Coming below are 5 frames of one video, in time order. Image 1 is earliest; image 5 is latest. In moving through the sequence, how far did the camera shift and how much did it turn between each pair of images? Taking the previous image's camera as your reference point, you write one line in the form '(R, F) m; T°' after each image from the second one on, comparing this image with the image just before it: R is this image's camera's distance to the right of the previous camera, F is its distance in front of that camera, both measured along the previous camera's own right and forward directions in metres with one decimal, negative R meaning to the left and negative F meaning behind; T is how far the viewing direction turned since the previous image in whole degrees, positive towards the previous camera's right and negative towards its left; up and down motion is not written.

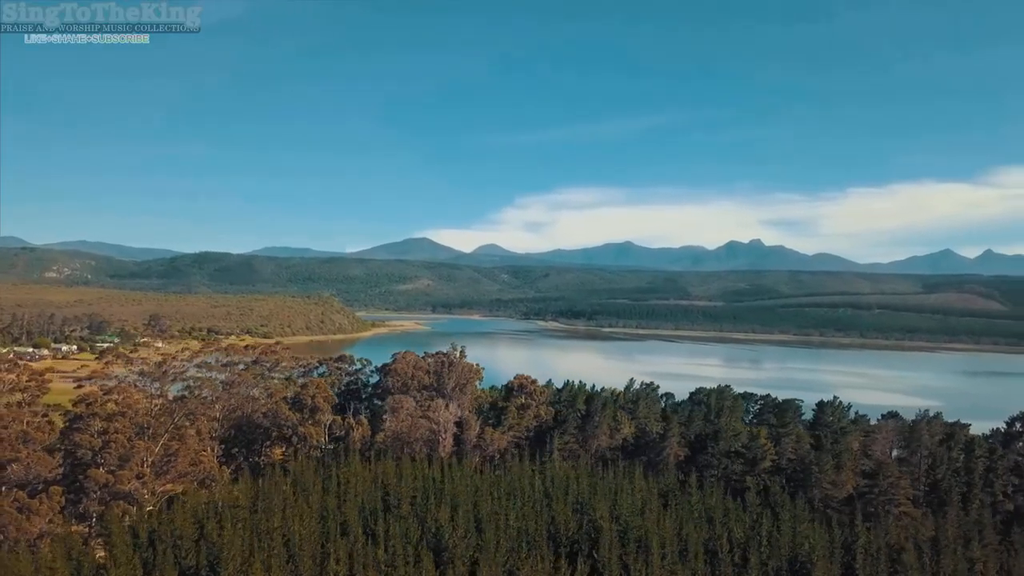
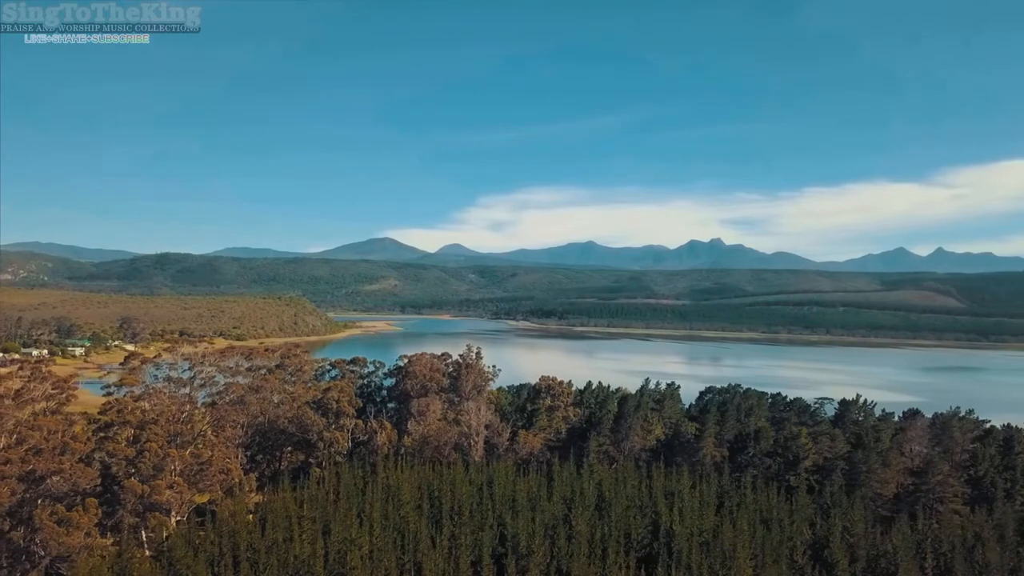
(-7.0, -0.5) m; +2°
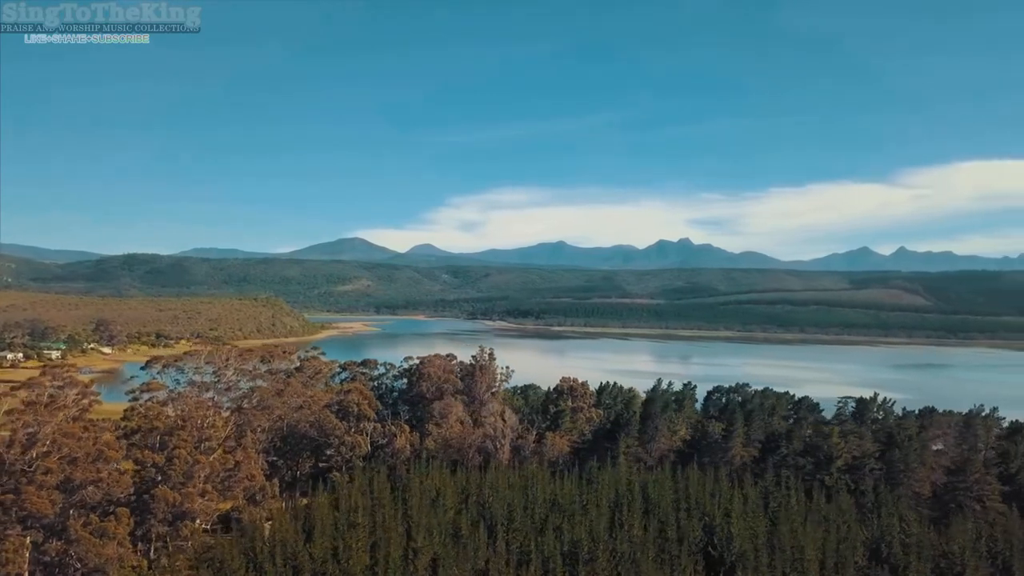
(-5.8, 0.0) m; +2°
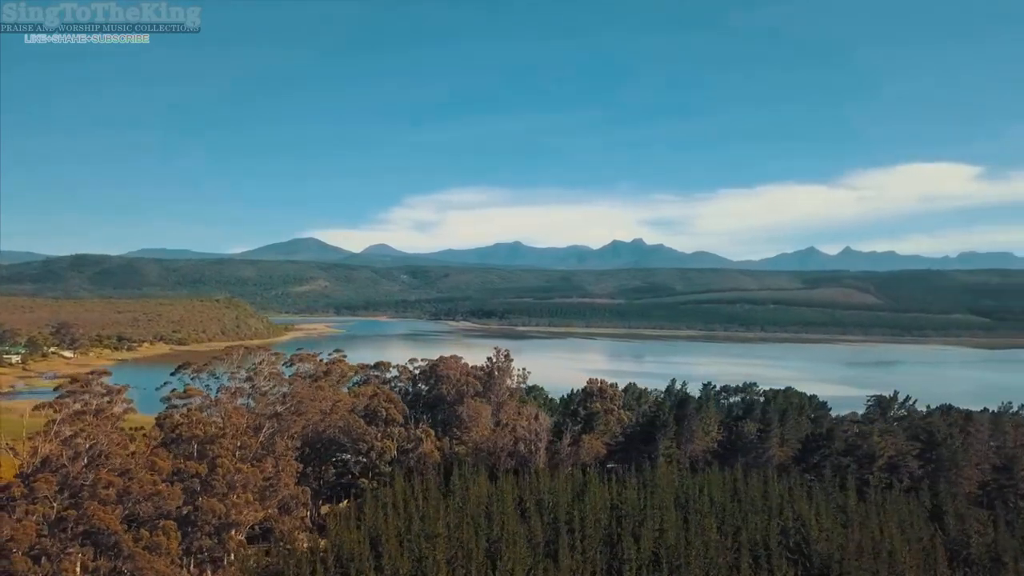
(-8.6, +0.5) m; +2°
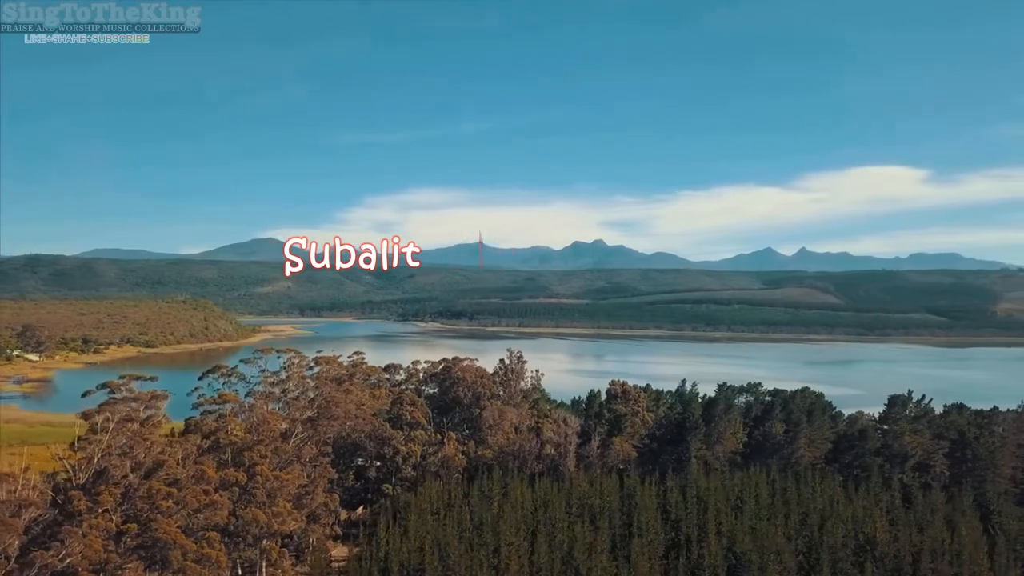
(-7.3, +0.7) m; +2°
